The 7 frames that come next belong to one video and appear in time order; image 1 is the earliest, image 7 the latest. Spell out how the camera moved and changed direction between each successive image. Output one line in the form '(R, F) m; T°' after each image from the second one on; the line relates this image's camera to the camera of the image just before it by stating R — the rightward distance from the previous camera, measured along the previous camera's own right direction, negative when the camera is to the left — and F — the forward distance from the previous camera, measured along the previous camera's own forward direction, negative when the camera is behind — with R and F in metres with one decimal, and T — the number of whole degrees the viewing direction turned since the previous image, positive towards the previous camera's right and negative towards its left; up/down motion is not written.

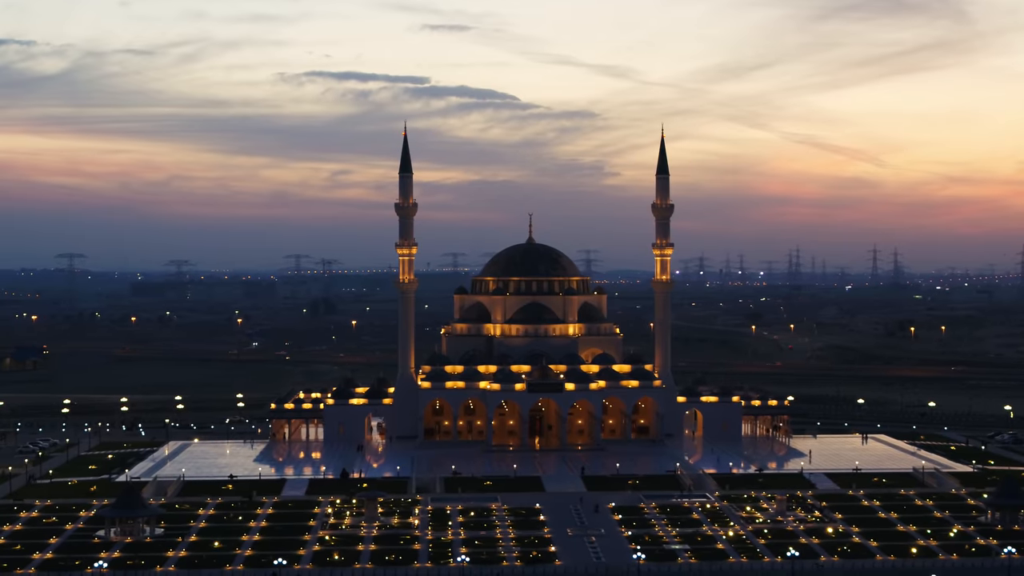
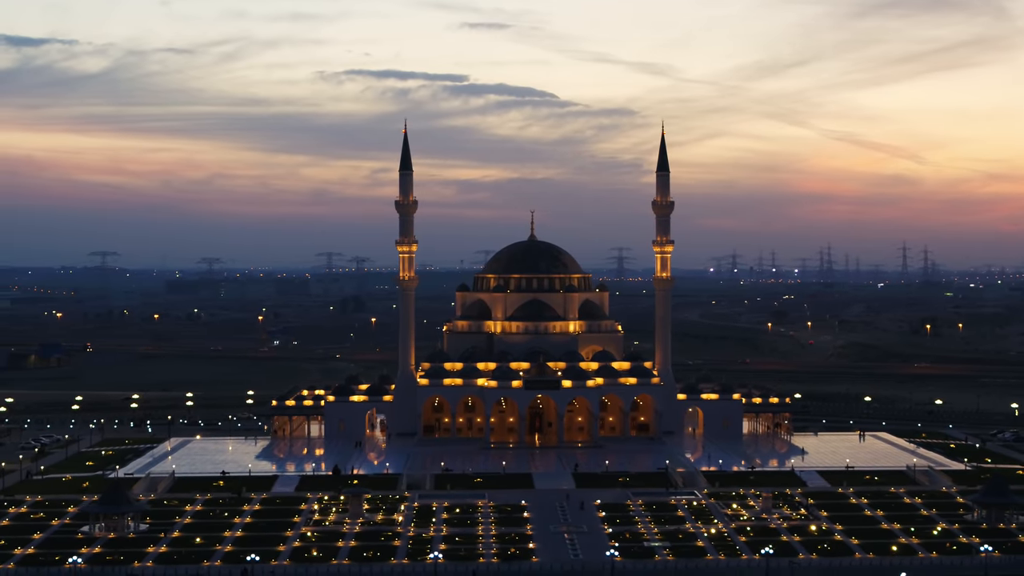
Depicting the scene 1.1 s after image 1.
(+0.9, 0.0) m; -1°
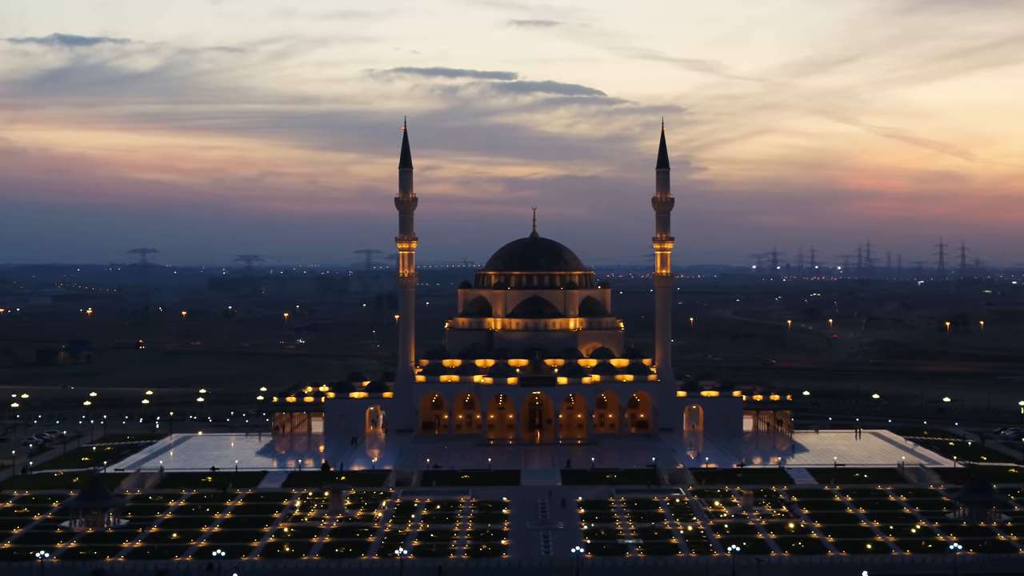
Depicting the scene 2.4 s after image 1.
(+1.2, 0.0) m; -1°
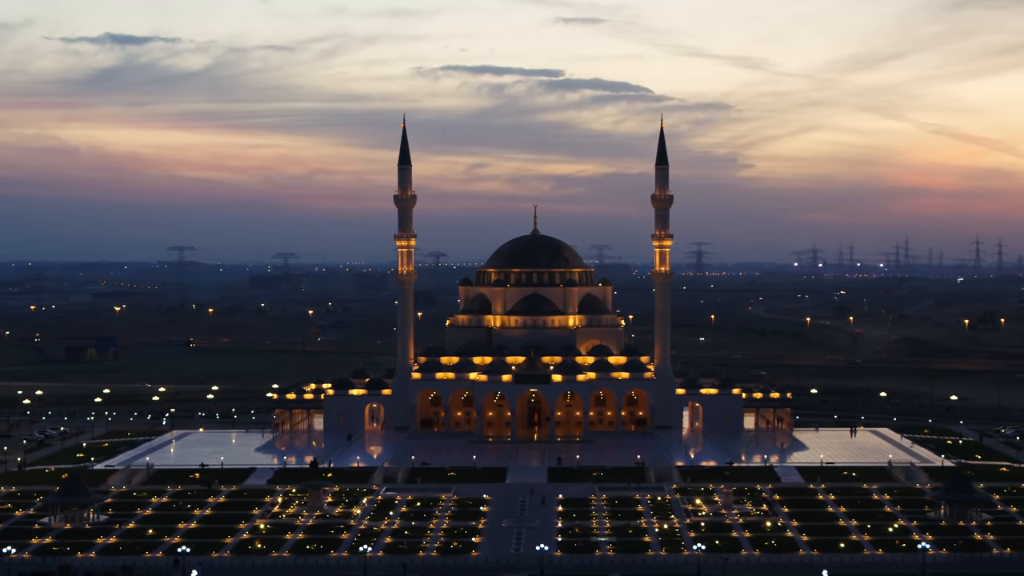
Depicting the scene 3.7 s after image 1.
(+1.2, +0.1) m; -1°
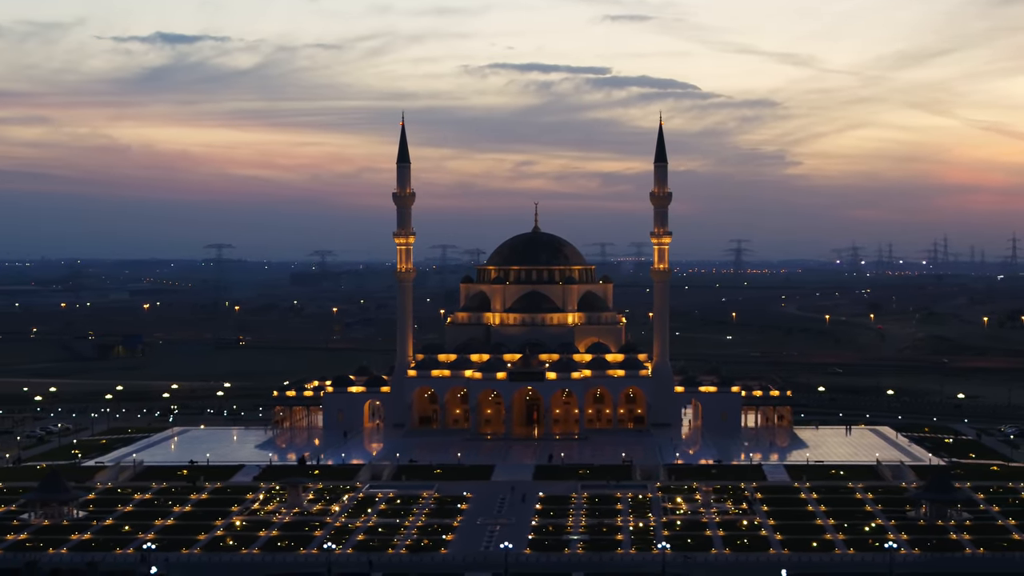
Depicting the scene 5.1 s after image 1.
(+1.2, +0.1) m; -1°
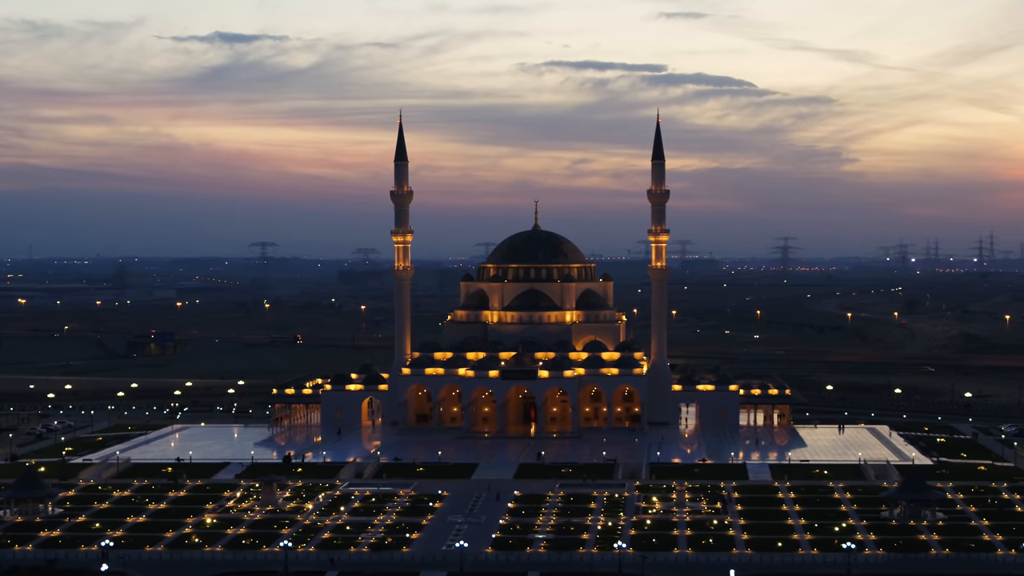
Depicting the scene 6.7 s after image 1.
(+1.4, +0.1) m; -1°
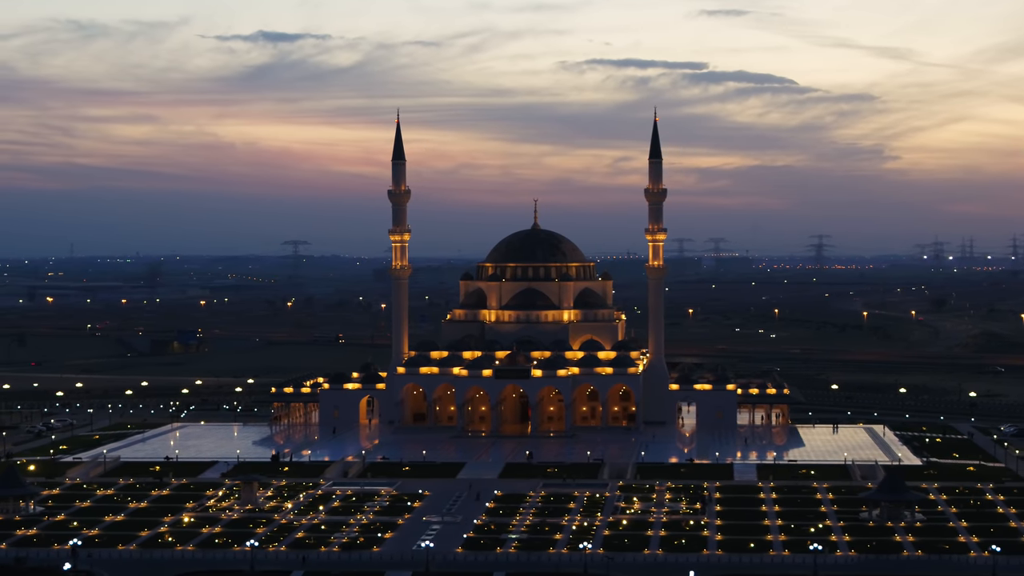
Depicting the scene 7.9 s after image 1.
(+1.1, 0.0) m; -1°
